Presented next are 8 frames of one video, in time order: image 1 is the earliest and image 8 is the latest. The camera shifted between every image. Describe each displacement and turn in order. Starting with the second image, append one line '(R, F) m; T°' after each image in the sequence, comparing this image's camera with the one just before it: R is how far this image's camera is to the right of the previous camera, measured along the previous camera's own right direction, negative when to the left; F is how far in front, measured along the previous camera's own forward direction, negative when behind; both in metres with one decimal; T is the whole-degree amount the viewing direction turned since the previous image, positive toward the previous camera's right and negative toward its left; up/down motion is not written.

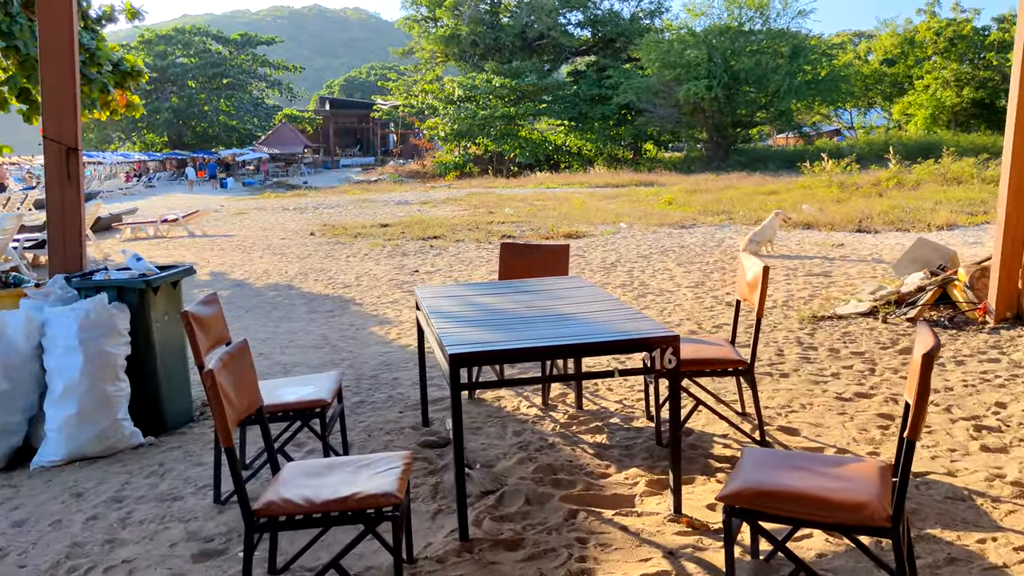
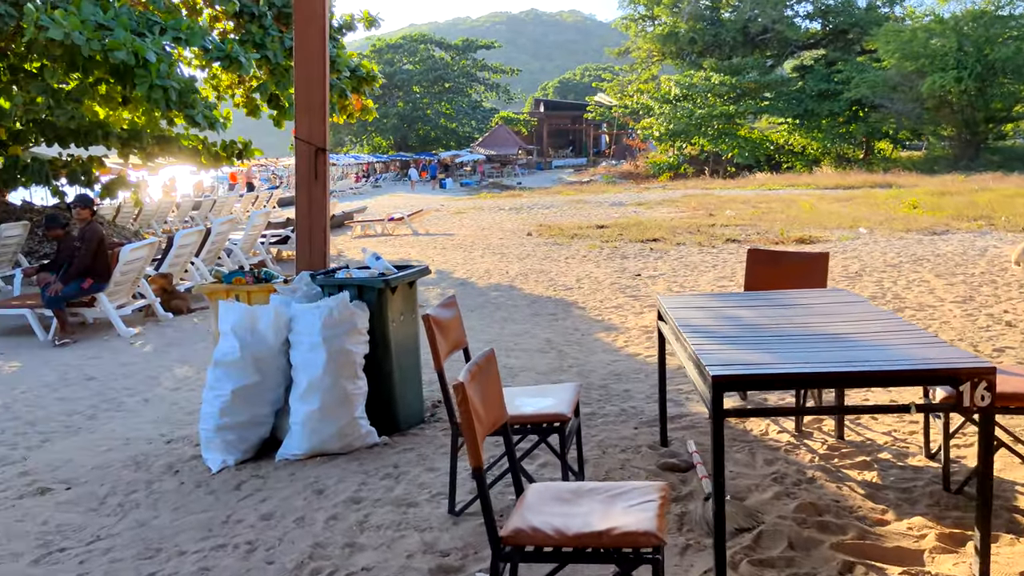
(-0.2, +0.3) m; -14°
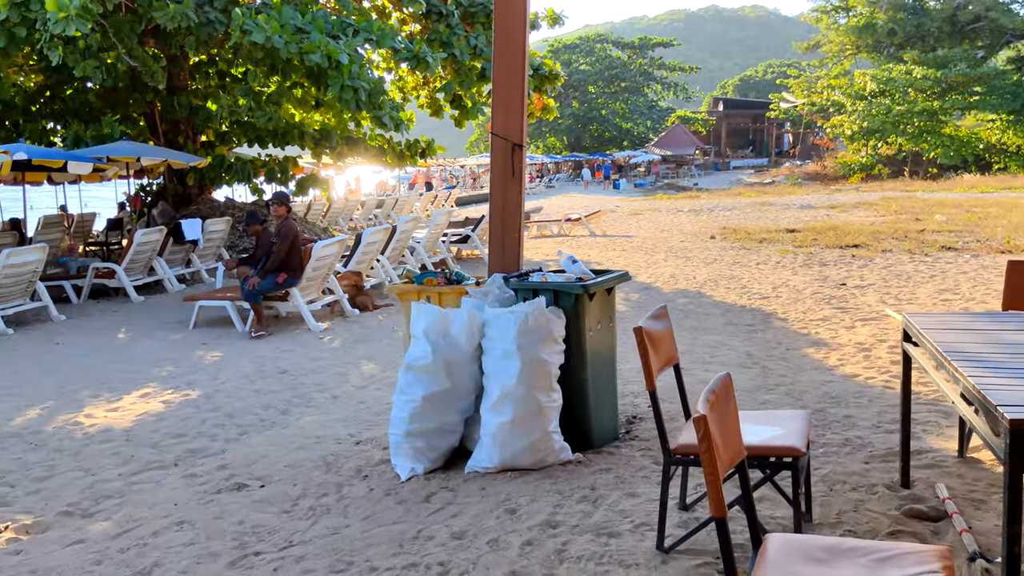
(-0.2, +0.3) m; -11°
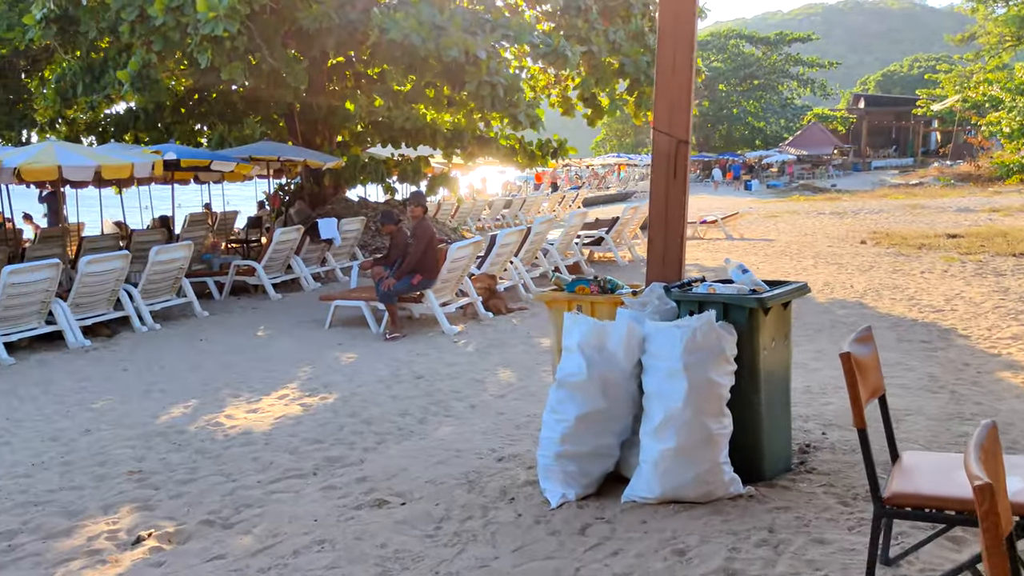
(-0.2, +0.3) m; -8°
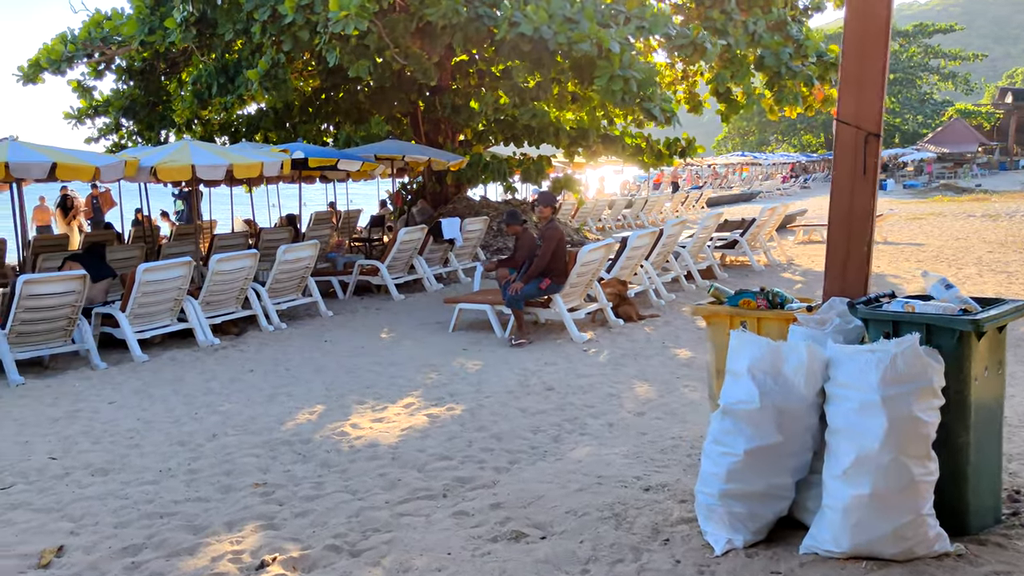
(-0.2, +0.4) m; -7°
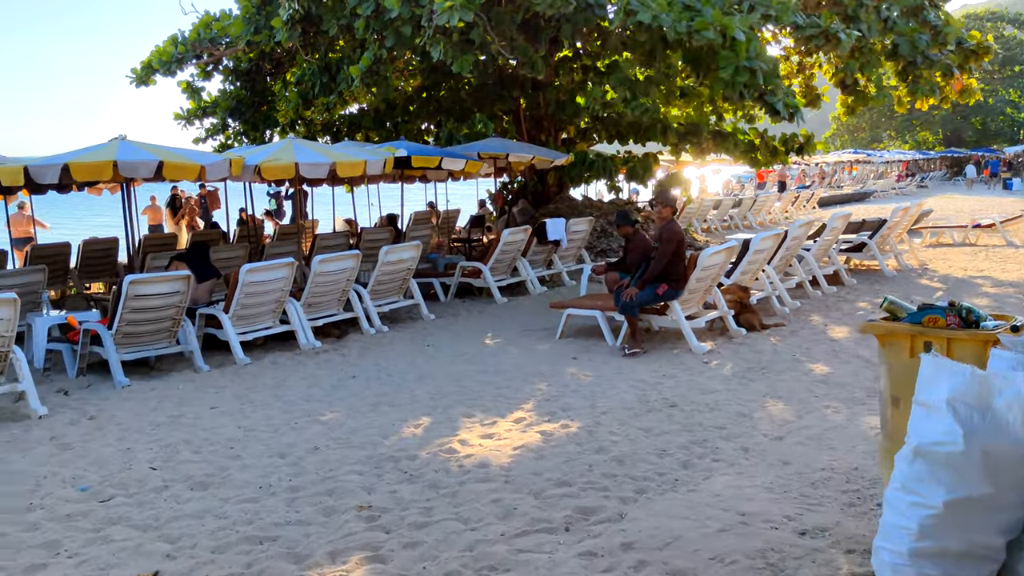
(-0.2, +0.4) m; -6°
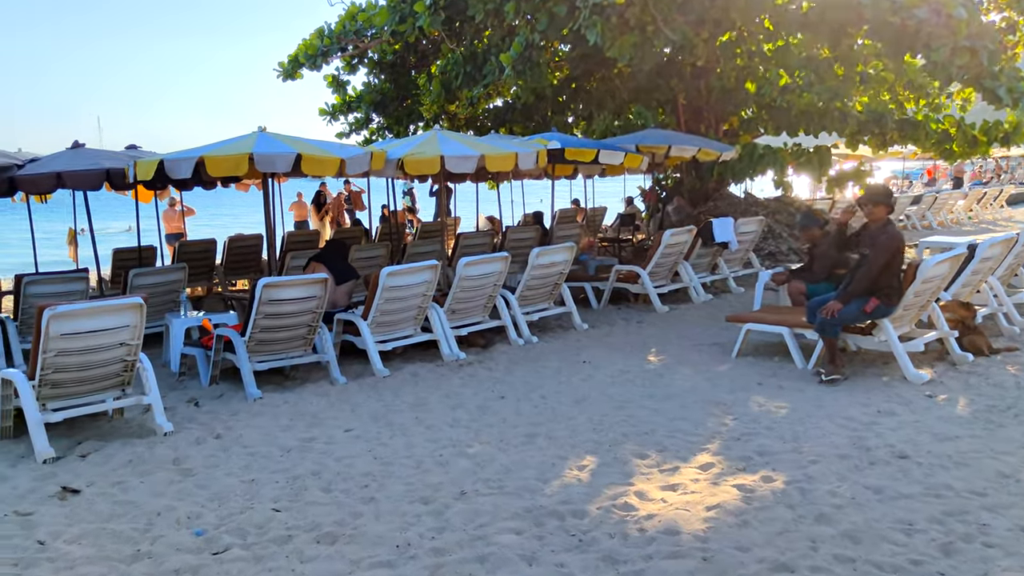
(-0.3, +0.9) m; -9°
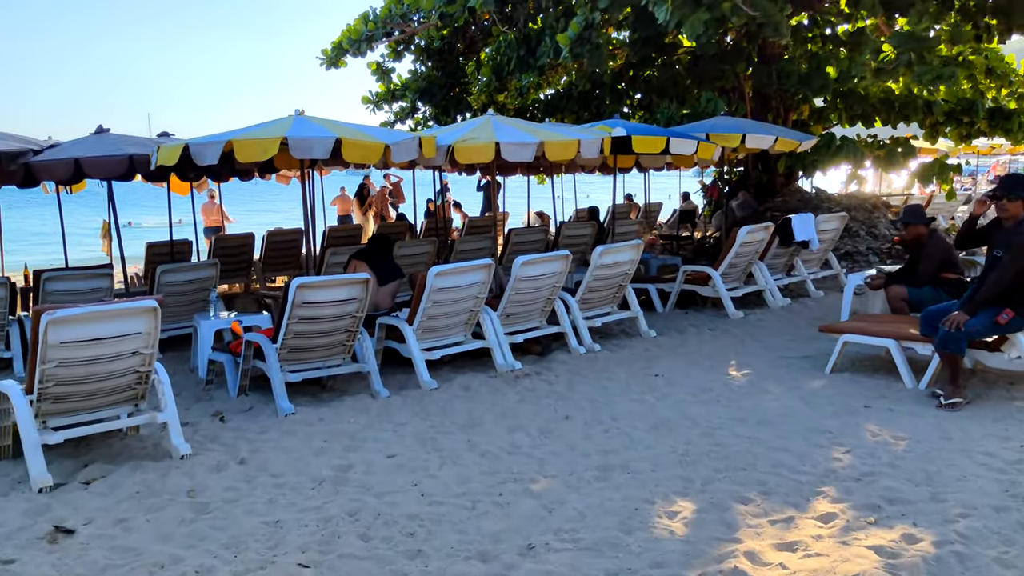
(-0.2, +0.8) m; -3°
